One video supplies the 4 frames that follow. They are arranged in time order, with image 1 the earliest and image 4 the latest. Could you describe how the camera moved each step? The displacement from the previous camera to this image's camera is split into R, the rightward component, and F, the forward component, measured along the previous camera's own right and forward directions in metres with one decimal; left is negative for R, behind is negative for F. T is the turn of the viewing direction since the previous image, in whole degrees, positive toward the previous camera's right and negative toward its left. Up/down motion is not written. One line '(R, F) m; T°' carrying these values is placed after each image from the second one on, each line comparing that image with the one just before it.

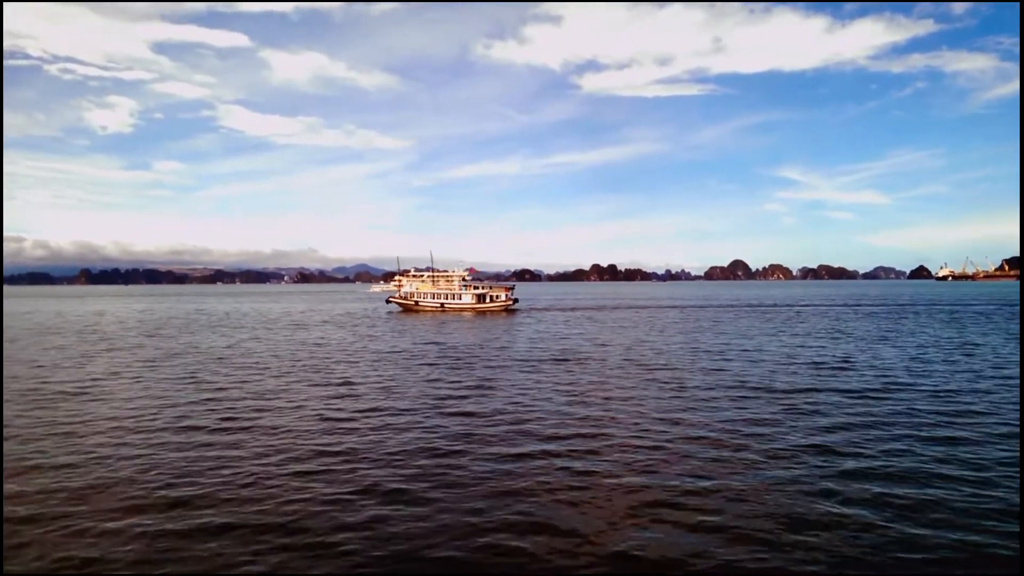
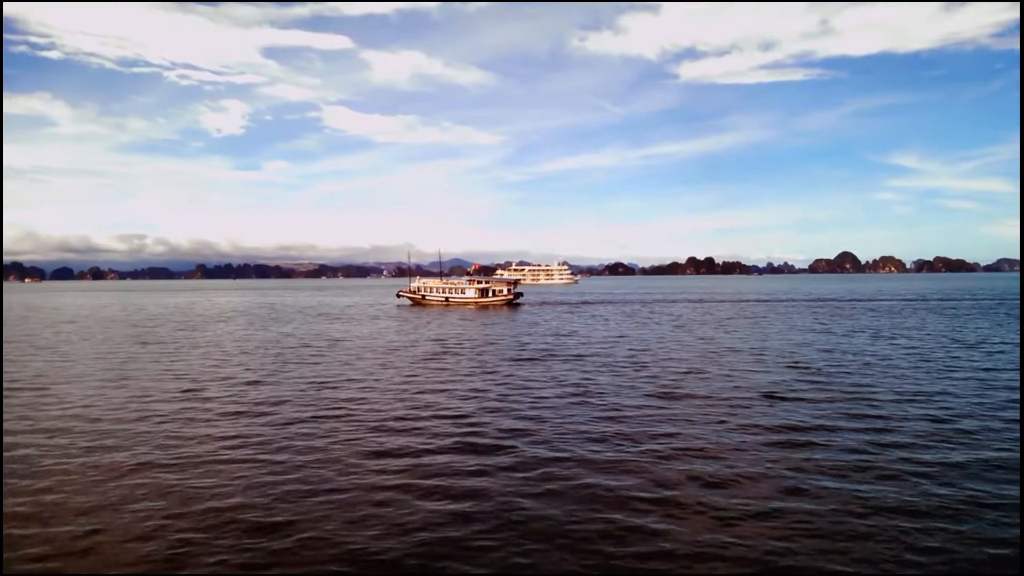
(+7.2, +2.0) m; -6°
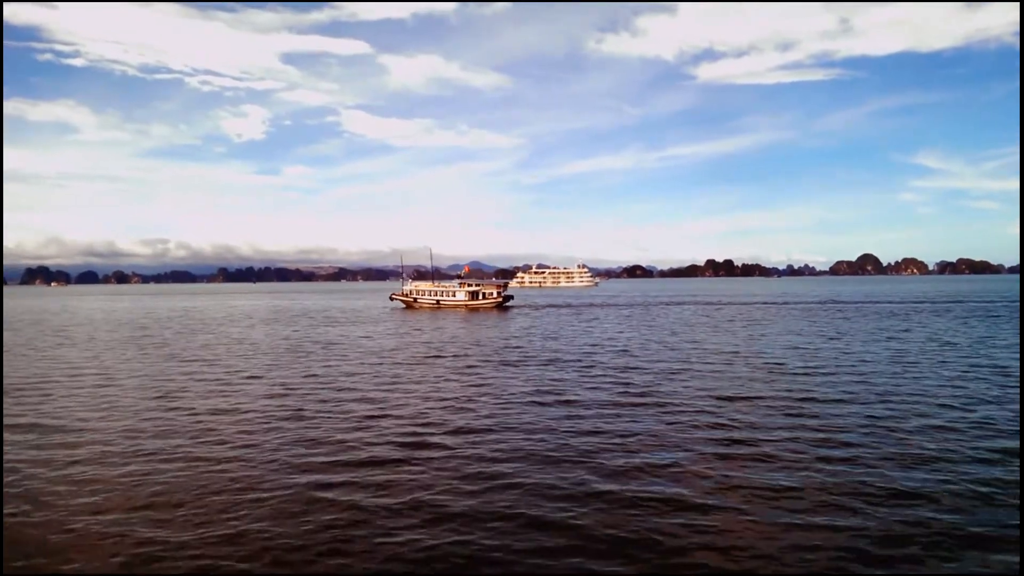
(+2.6, +0.5) m; -1°
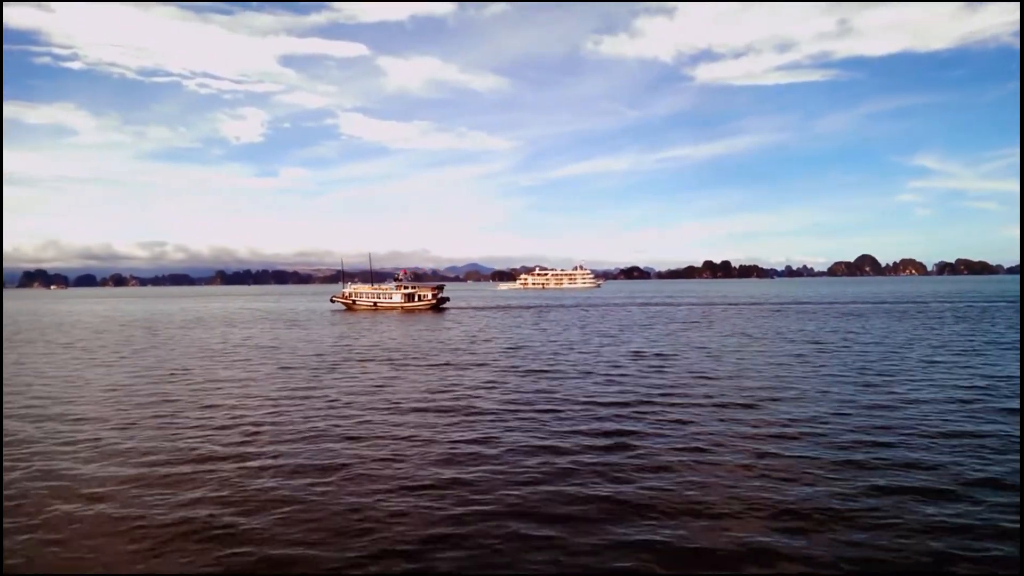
(+6.7, +1.9) m; 0°
